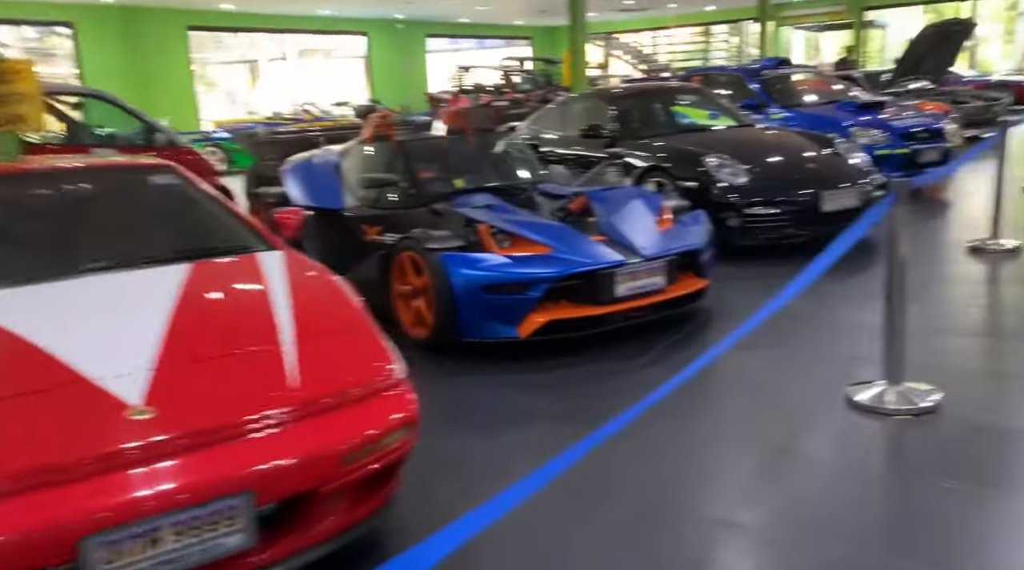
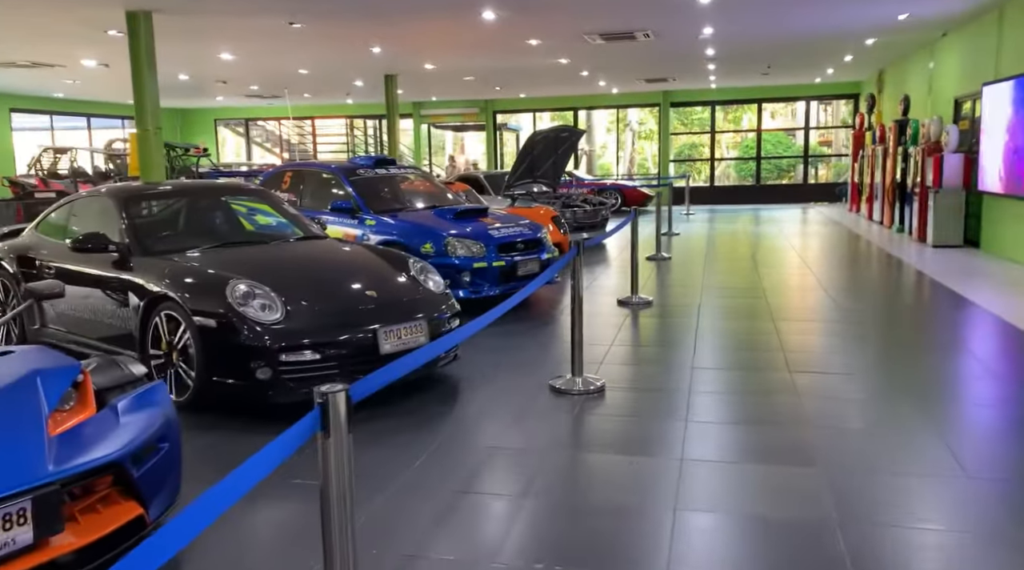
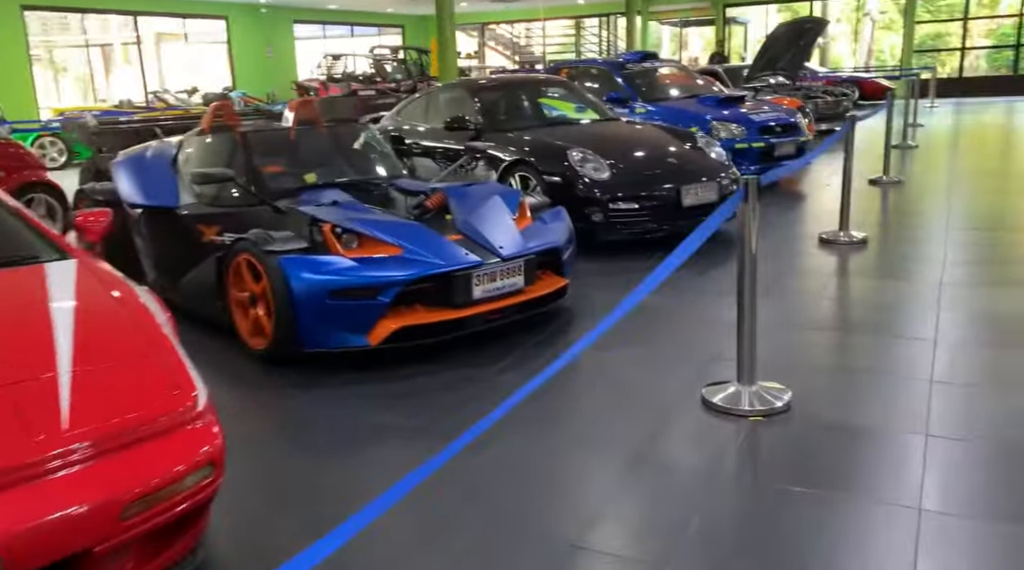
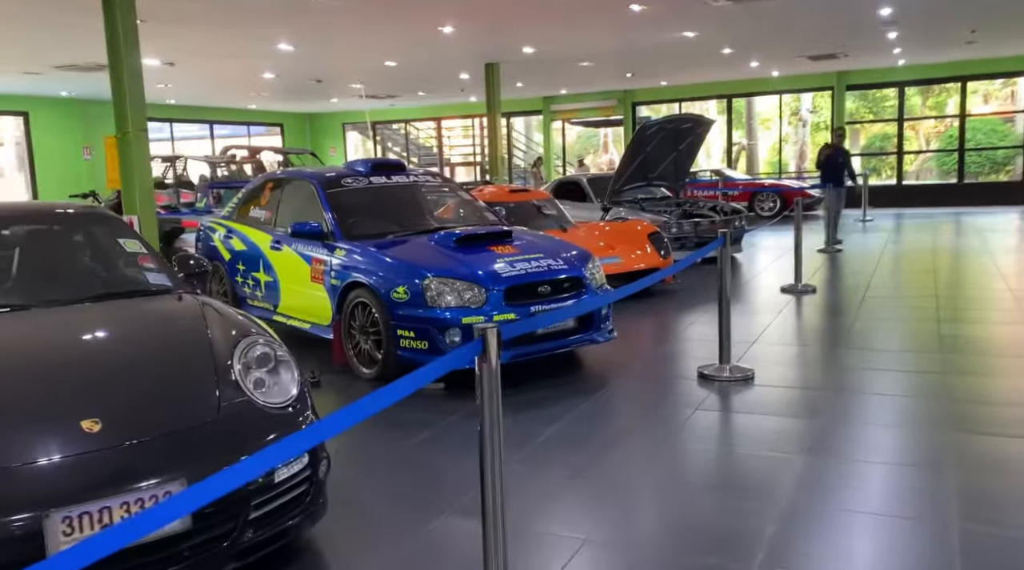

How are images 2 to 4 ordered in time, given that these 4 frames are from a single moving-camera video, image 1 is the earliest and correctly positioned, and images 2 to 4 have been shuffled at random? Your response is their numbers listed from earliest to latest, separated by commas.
3, 2, 4
